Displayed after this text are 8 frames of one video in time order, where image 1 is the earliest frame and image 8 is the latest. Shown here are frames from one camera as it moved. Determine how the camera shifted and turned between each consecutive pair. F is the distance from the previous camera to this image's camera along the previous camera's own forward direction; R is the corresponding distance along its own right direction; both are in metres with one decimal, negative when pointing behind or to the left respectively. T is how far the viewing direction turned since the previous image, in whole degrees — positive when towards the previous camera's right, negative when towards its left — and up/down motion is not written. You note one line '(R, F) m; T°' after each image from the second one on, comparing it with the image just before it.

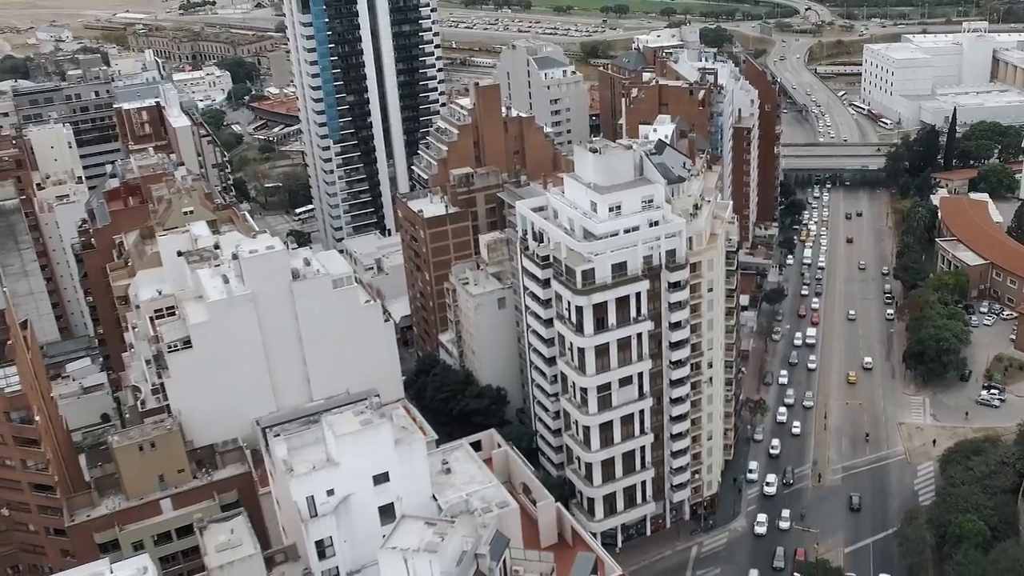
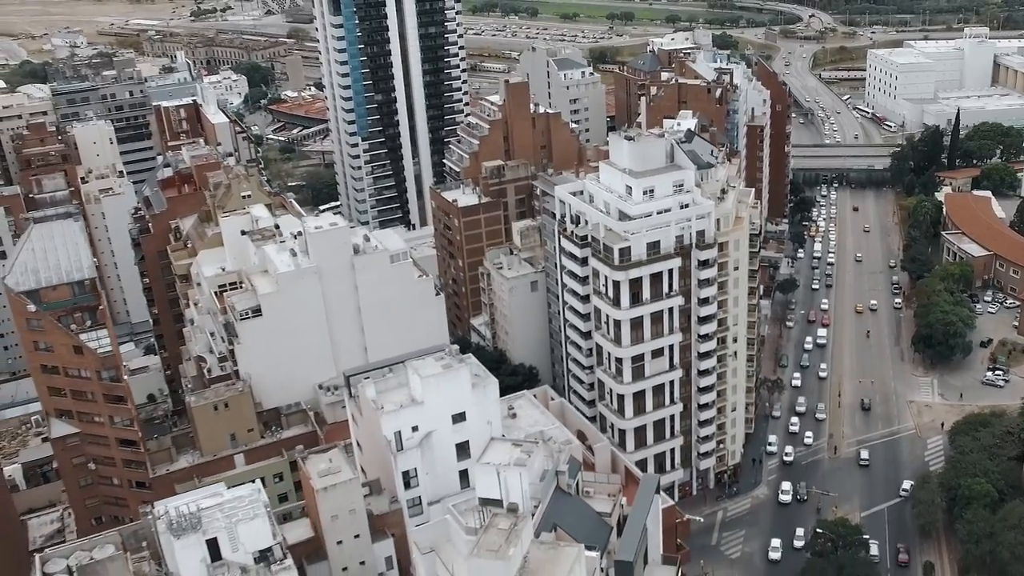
(-2.8, -3.9) m; 0°
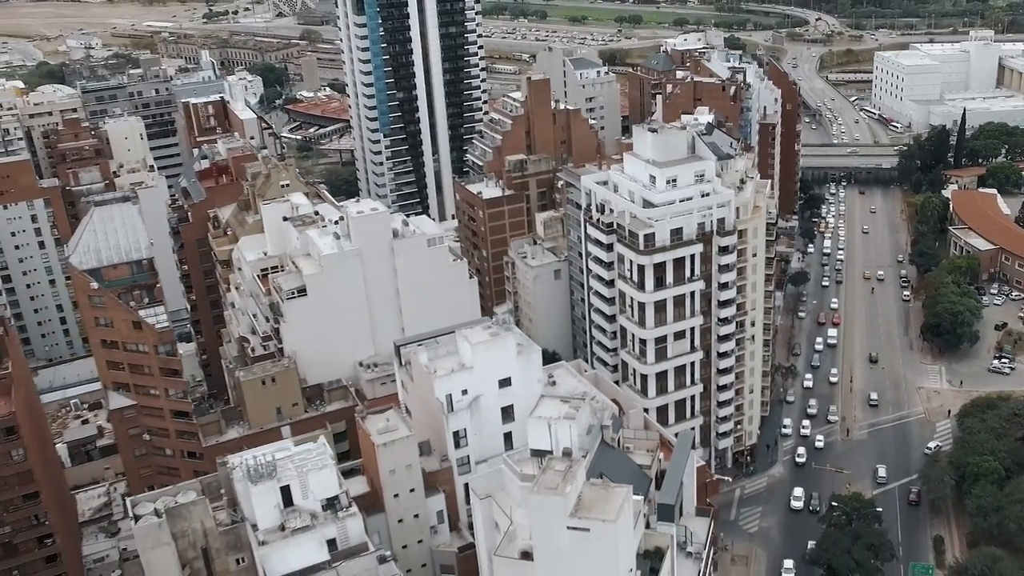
(-1.8, -2.8) m; 0°
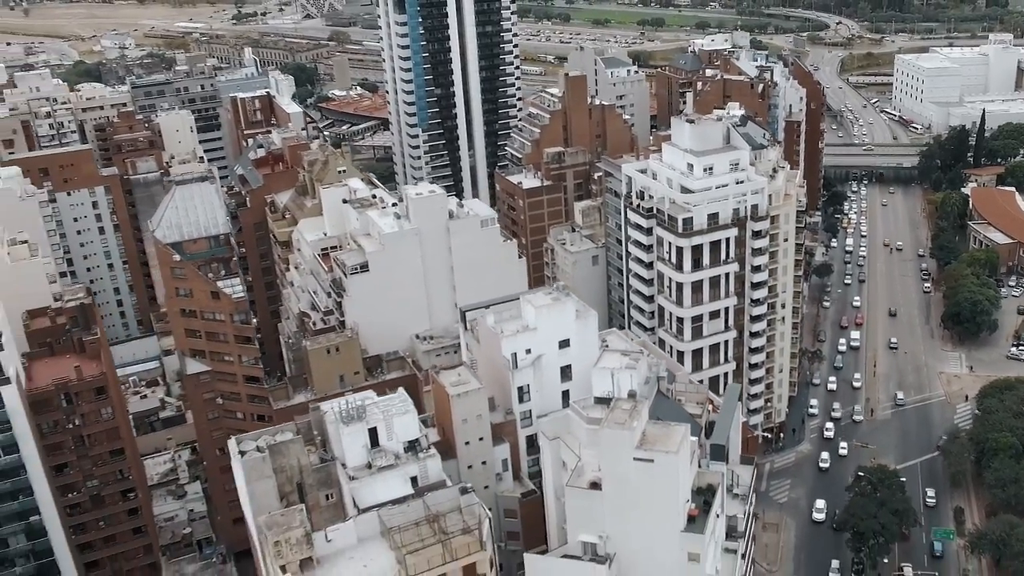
(-2.3, -3.9) m; -1°
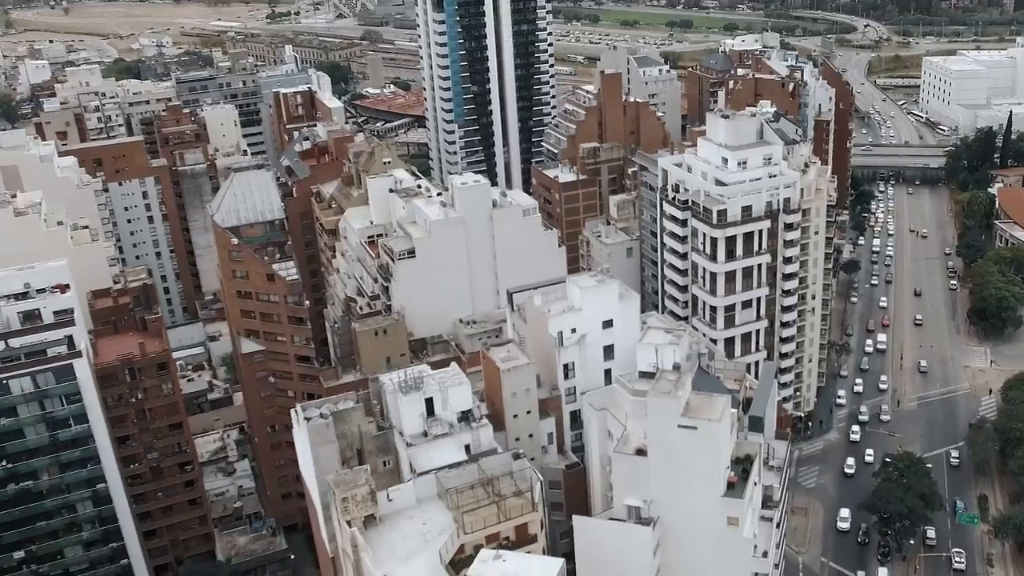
(-1.3, -2.4) m; -1°
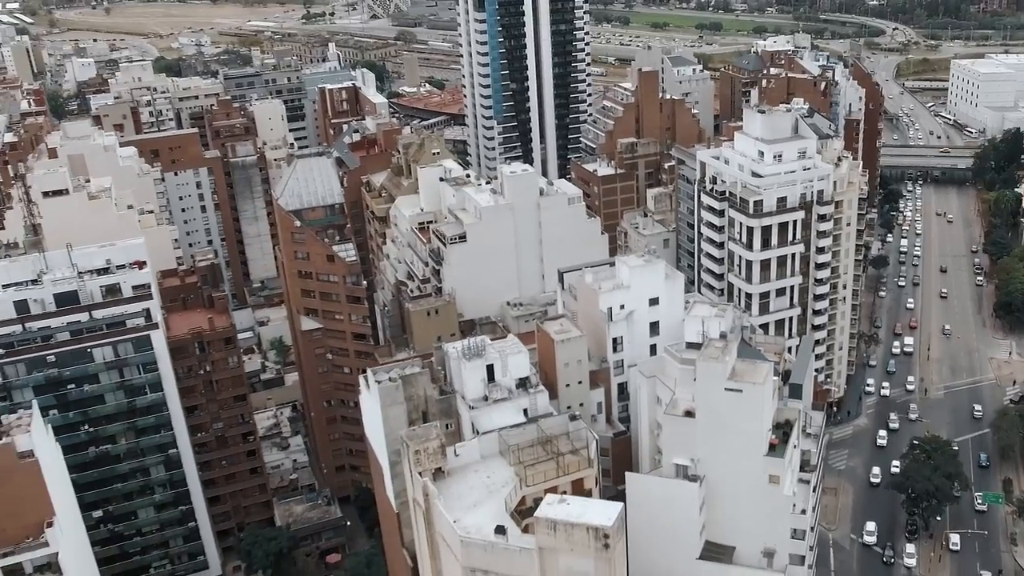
(-1.8, -3.3) m; -1°
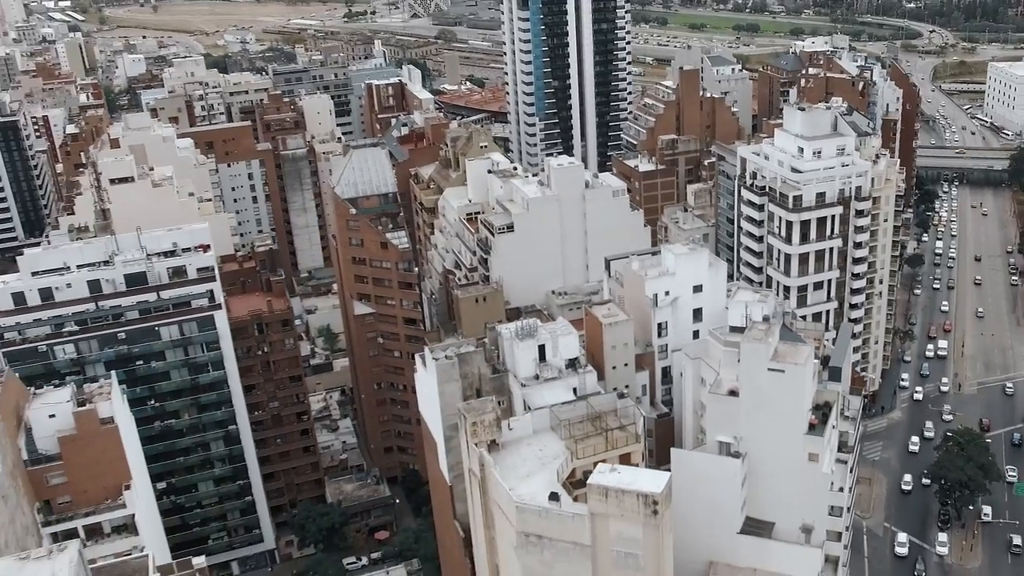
(-1.1, -2.3) m; -2°
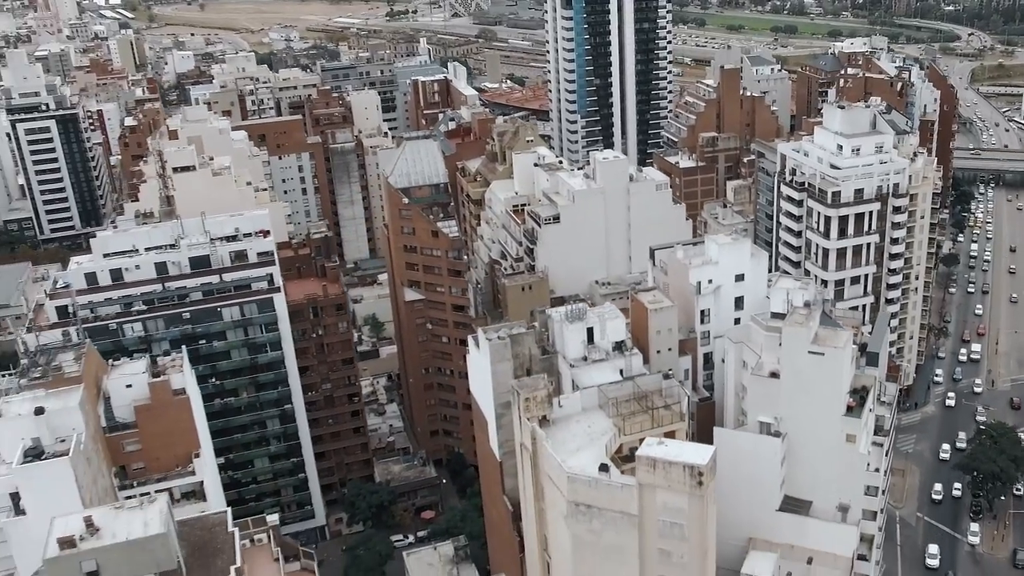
(-1.0, -2.3) m; -2°
